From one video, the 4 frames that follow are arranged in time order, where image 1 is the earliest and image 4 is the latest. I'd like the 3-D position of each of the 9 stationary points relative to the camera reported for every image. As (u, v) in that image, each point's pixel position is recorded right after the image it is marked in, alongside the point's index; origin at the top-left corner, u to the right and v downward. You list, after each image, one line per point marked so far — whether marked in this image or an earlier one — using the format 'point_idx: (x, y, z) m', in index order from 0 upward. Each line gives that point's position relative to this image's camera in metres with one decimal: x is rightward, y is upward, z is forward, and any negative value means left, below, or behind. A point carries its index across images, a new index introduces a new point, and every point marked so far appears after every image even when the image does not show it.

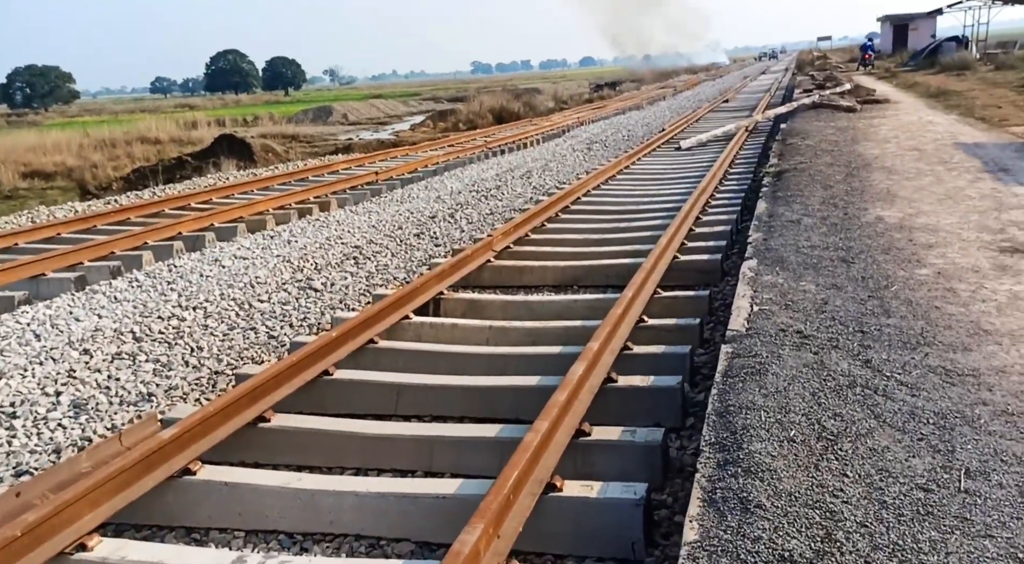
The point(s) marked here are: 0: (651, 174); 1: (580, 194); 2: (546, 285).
0: (+2.1, +1.6, +14.5) m
1: (+0.9, +1.1, +12.0) m
2: (+0.3, 0.0, +7.8) m
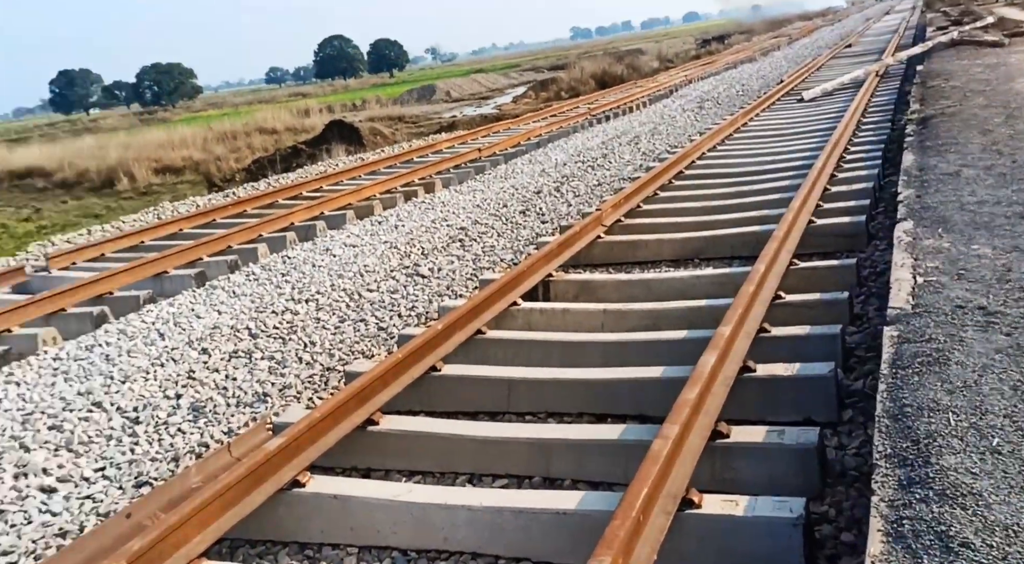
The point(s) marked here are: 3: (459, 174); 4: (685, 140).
0: (+3.7, +2.2, +13.7) m
1: (+2.1, +1.5, +11.3) m
2: (+1.1, +0.2, +7.2) m
3: (-0.8, +1.6, +13.7) m
4: (+2.6, +2.1, +14.3) m
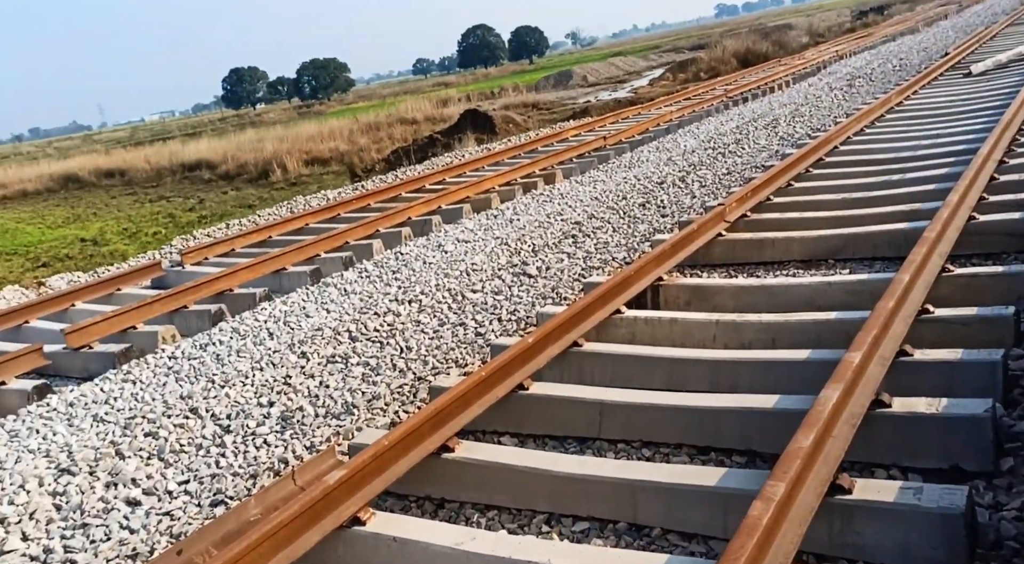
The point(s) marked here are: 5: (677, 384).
0: (+5.3, +2.2, +12.5) m
1: (+3.5, +1.5, +10.3) m
2: (+1.9, +0.1, +6.5) m
3: (+0.9, +1.6, +13.1) m
4: (+4.4, +2.2, +13.2) m
5: (+0.8, -0.5, +4.4) m
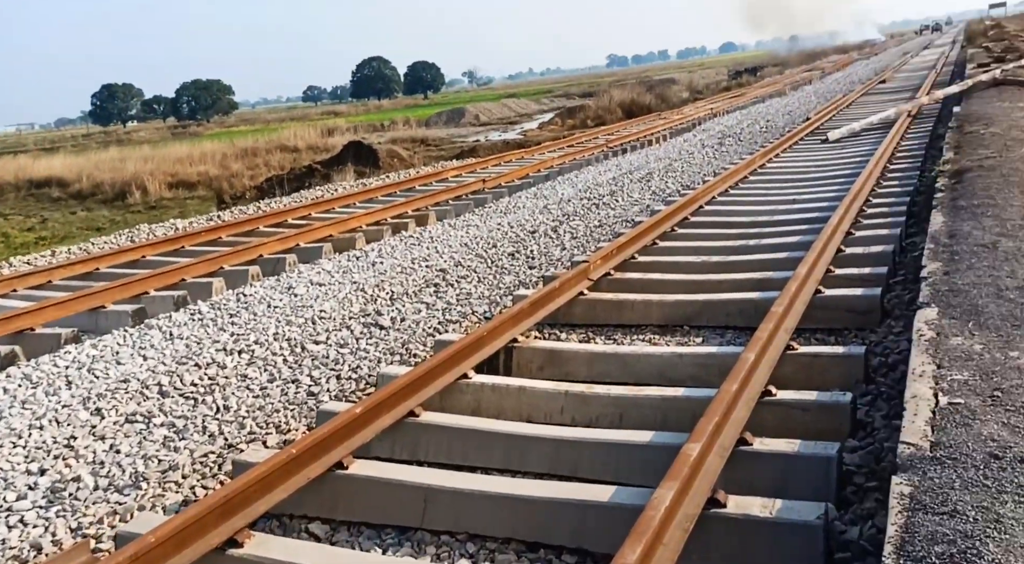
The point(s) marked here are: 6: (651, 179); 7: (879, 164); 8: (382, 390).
0: (+3.7, +1.4, +12.7) m
1: (+2.1, +0.9, +10.3) m
2: (+0.9, -0.3, +6.2) m
3: (-0.8, +1.0, +12.8) m
4: (+2.6, +1.4, +13.3) m
5: (0.0, -0.8, +4.1) m
6: (+2.1, +1.6, +14.5) m
7: (+4.0, +1.3, +10.7) m
8: (-0.6, -0.5, +4.4) m
